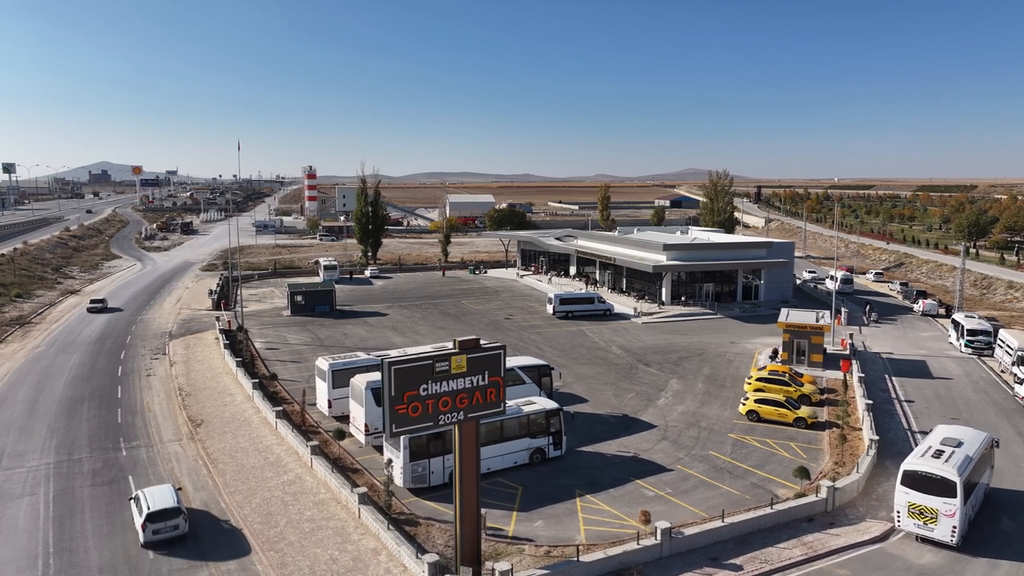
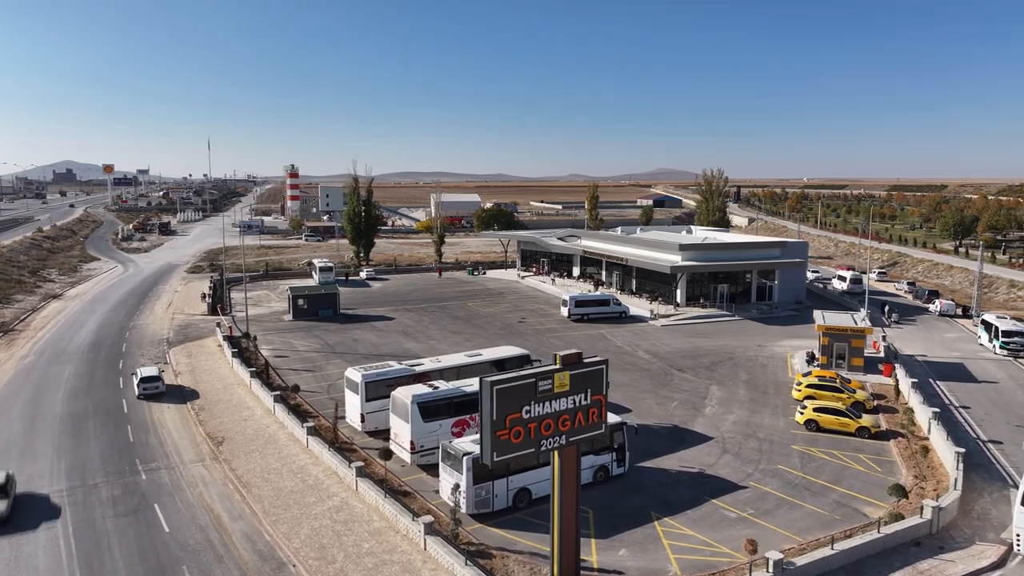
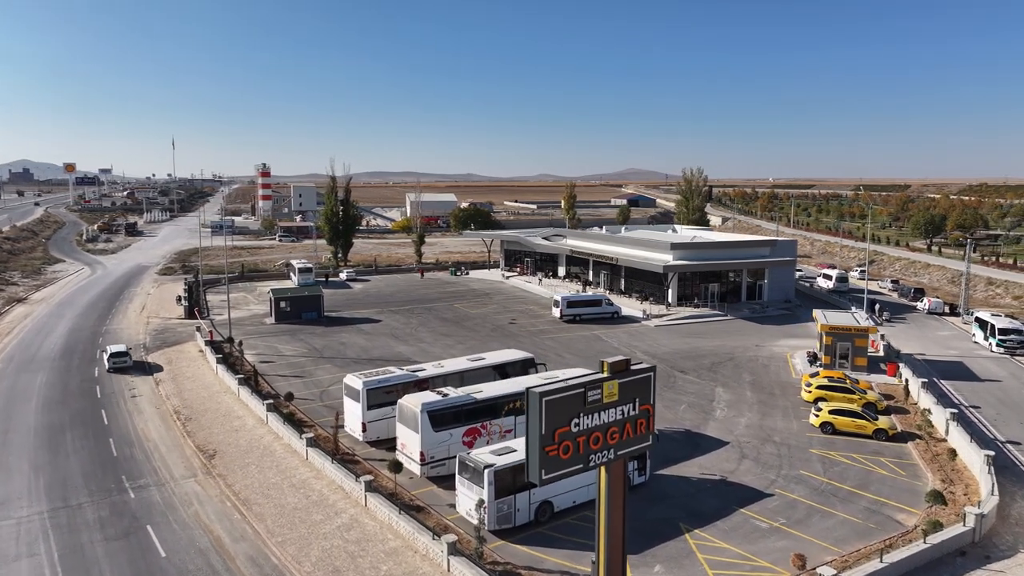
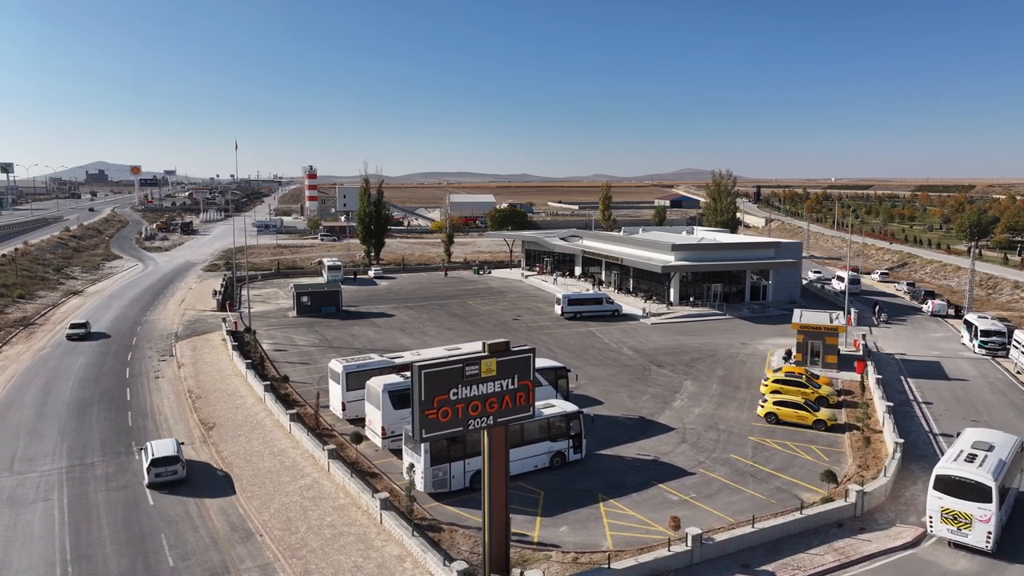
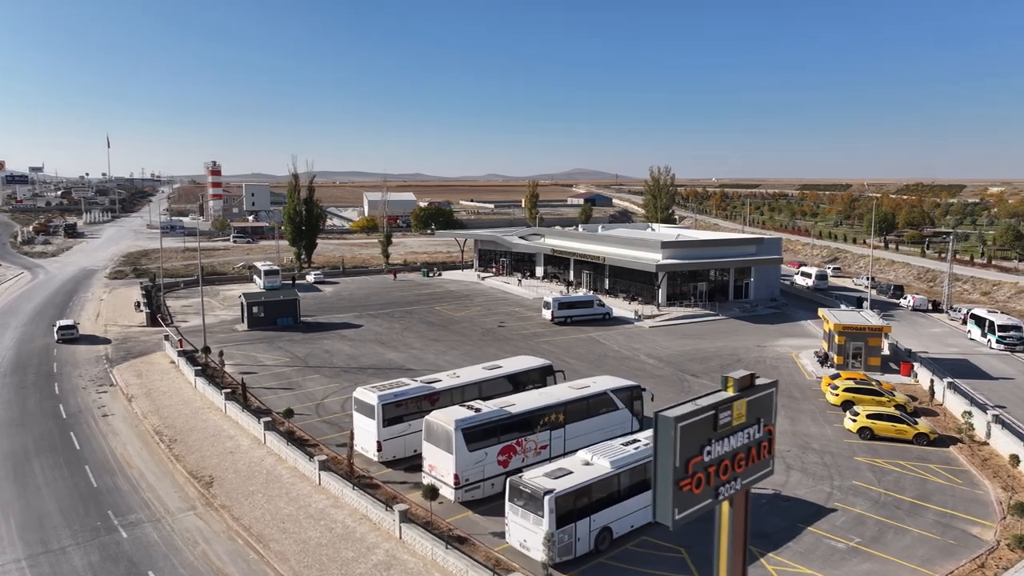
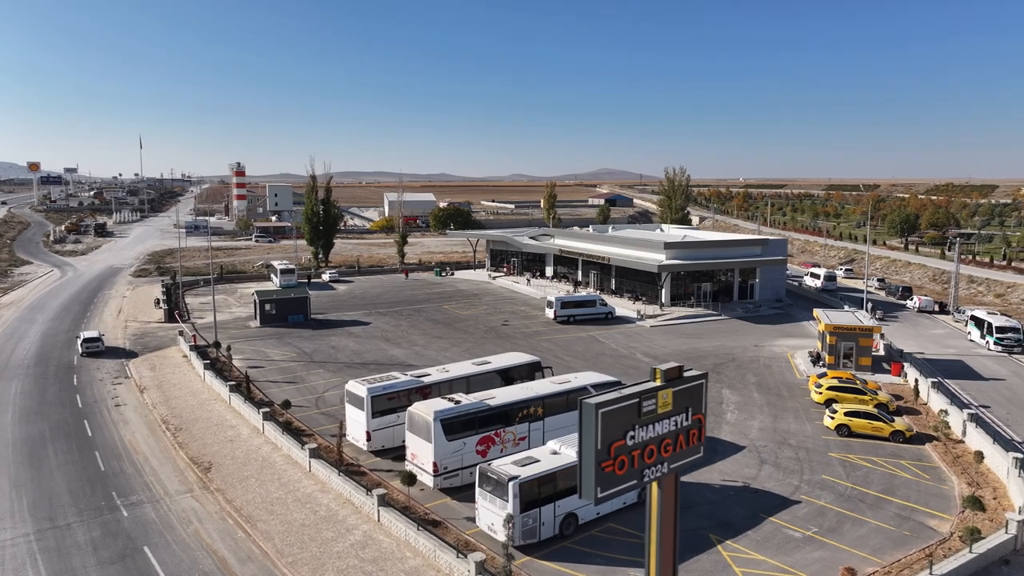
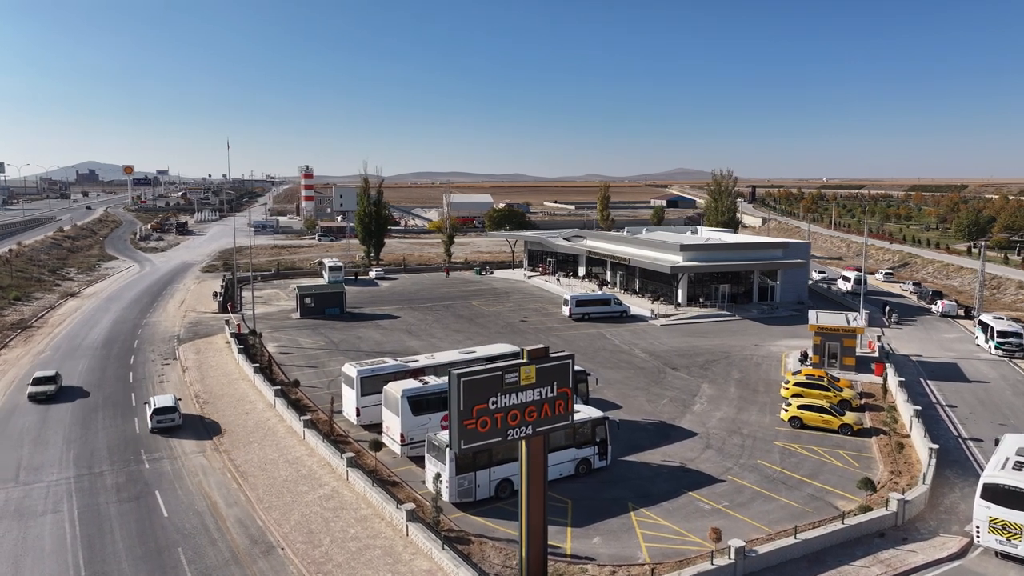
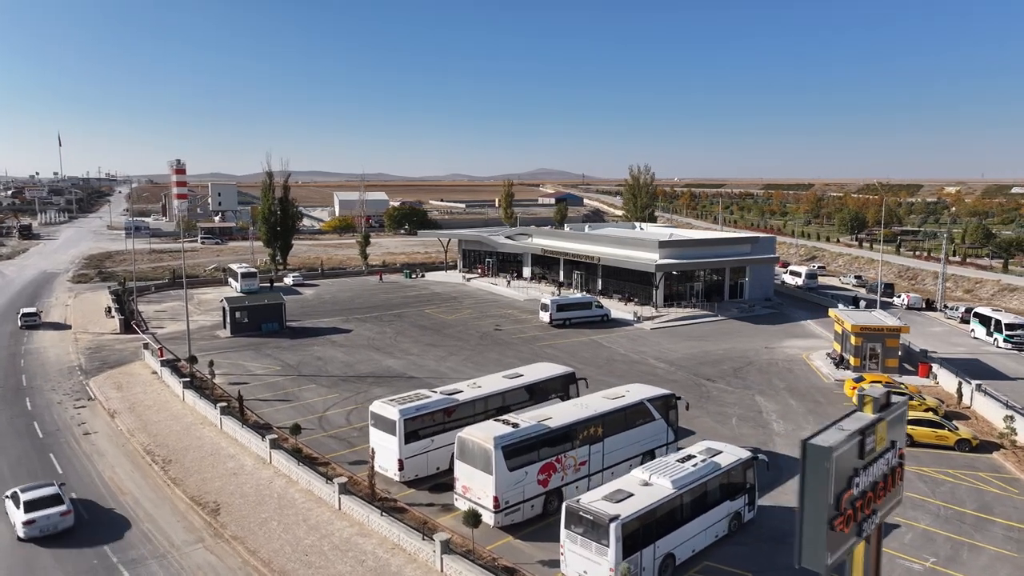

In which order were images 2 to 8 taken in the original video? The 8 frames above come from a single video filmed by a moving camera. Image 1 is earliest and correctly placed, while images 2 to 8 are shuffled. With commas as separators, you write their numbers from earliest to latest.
4, 7, 2, 3, 6, 5, 8
